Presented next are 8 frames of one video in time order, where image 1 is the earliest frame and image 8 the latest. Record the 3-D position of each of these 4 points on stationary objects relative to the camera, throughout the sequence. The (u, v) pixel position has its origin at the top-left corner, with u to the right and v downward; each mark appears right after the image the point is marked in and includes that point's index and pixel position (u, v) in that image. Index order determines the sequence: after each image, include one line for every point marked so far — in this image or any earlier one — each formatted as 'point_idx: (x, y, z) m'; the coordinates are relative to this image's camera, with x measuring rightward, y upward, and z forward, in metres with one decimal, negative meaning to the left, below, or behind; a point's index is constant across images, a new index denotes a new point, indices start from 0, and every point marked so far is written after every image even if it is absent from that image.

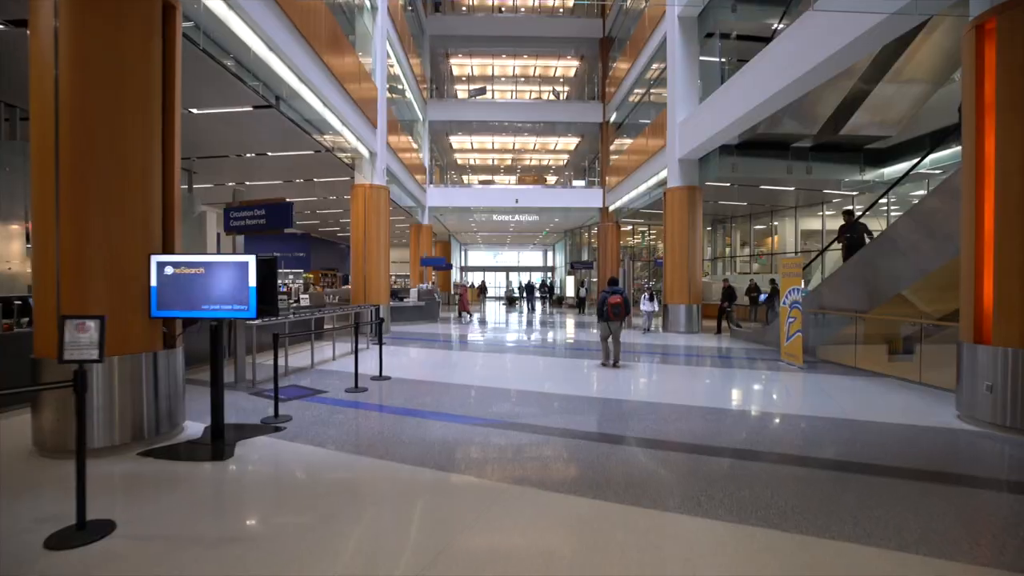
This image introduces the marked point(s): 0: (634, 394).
0: (+1.7, -1.4, +7.3) m
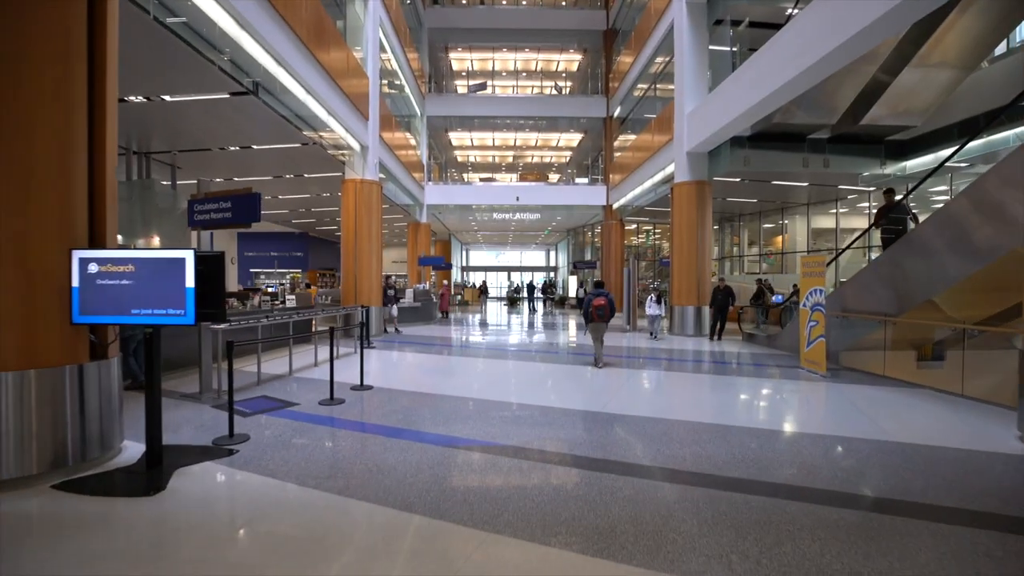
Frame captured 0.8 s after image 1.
0: (+1.6, -1.4, +6.6) m
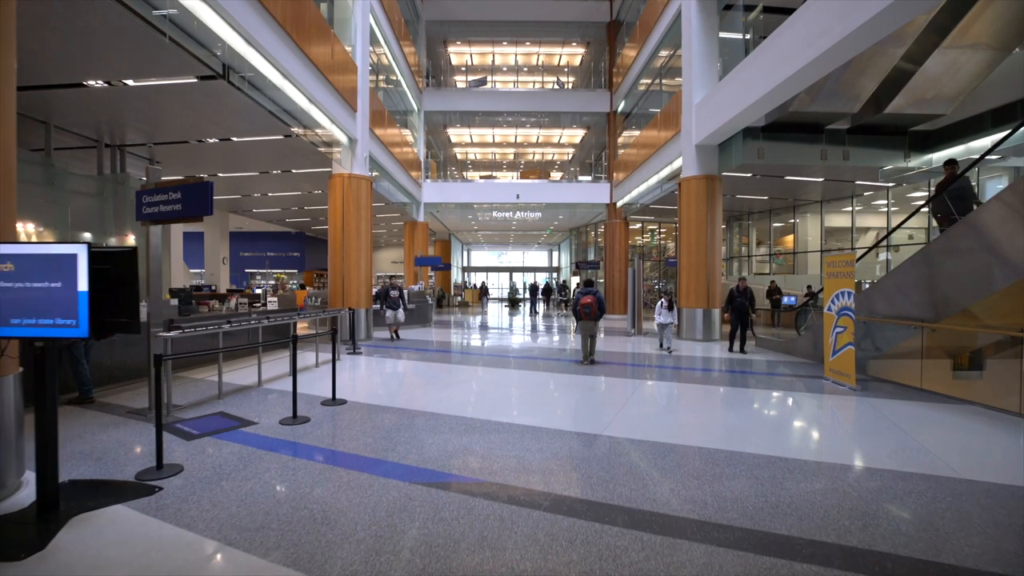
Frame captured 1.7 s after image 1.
0: (+1.5, -1.4, +5.8) m
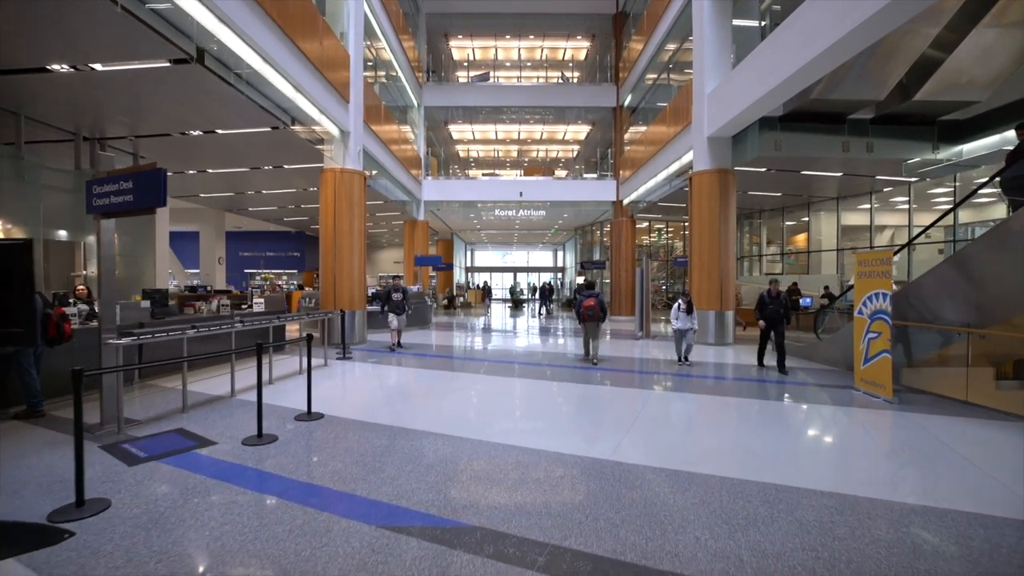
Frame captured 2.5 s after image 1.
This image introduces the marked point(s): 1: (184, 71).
0: (+1.4, -1.5, +5.1) m
1: (-4.9, +3.2, +8.0) m
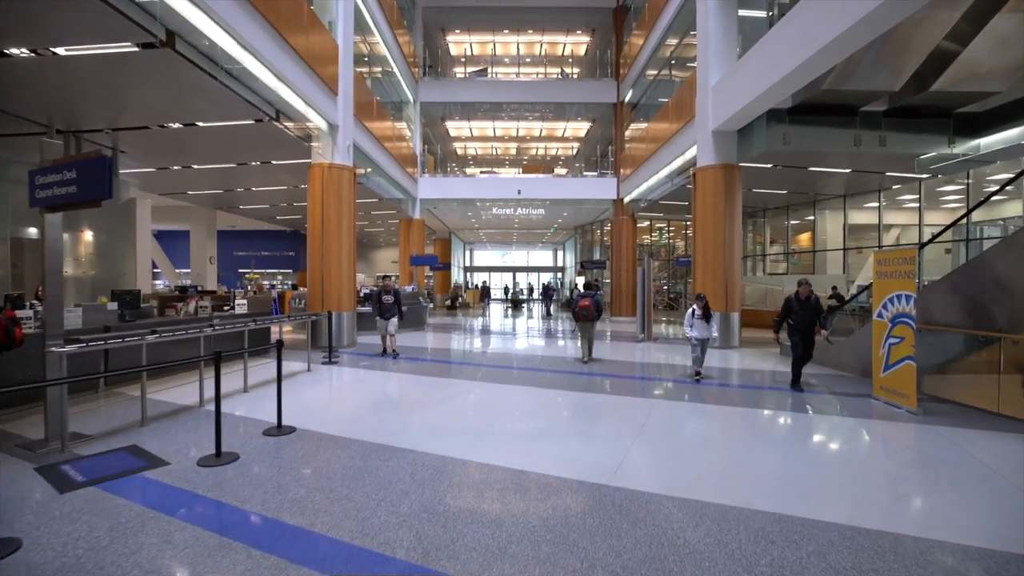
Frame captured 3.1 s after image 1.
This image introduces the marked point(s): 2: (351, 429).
0: (+1.4, -1.5, +4.7) m
1: (-5.0, +3.2, +7.5) m
2: (-1.7, -1.5, +5.8) m
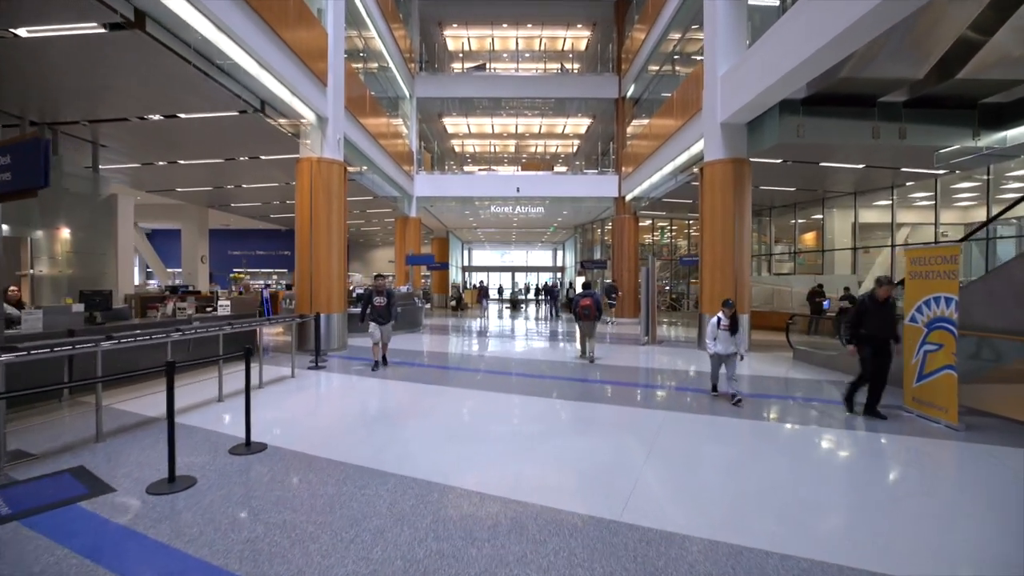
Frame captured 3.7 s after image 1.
0: (+1.3, -1.5, +4.1) m
1: (-5.0, +3.2, +7.0) m
2: (-1.7, -1.5, +5.3) m
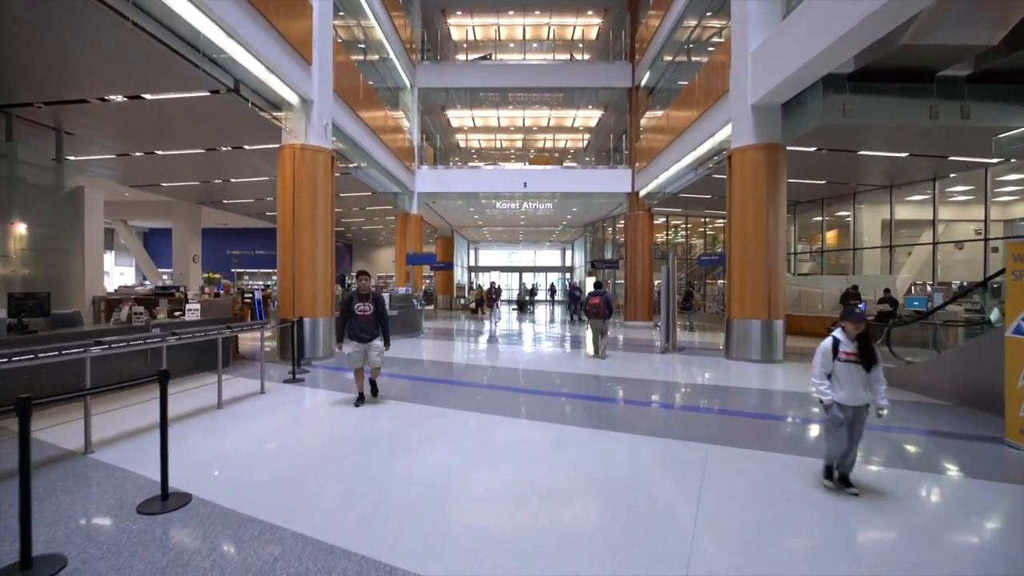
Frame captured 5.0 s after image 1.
0: (+1.3, -1.5, +3.0) m
1: (-4.9, +3.2, +5.9) m
2: (-1.7, -1.5, +4.2) m
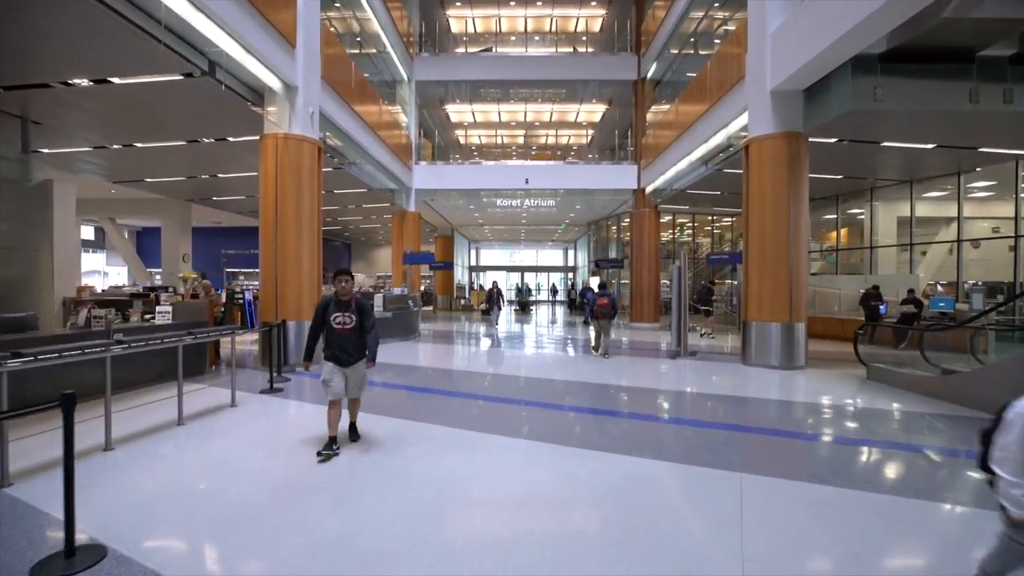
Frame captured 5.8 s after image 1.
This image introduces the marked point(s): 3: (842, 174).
0: (+1.3, -1.5, +2.3) m
1: (-5.0, +3.2, +5.3) m
2: (-1.7, -1.5, +3.5) m
3: (+8.8, +3.0, +14.6) m
